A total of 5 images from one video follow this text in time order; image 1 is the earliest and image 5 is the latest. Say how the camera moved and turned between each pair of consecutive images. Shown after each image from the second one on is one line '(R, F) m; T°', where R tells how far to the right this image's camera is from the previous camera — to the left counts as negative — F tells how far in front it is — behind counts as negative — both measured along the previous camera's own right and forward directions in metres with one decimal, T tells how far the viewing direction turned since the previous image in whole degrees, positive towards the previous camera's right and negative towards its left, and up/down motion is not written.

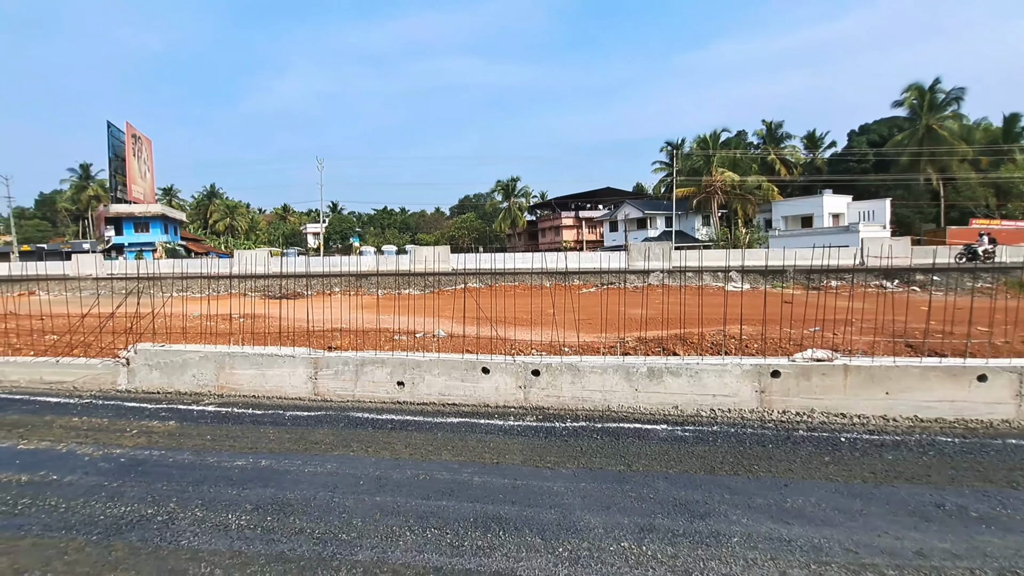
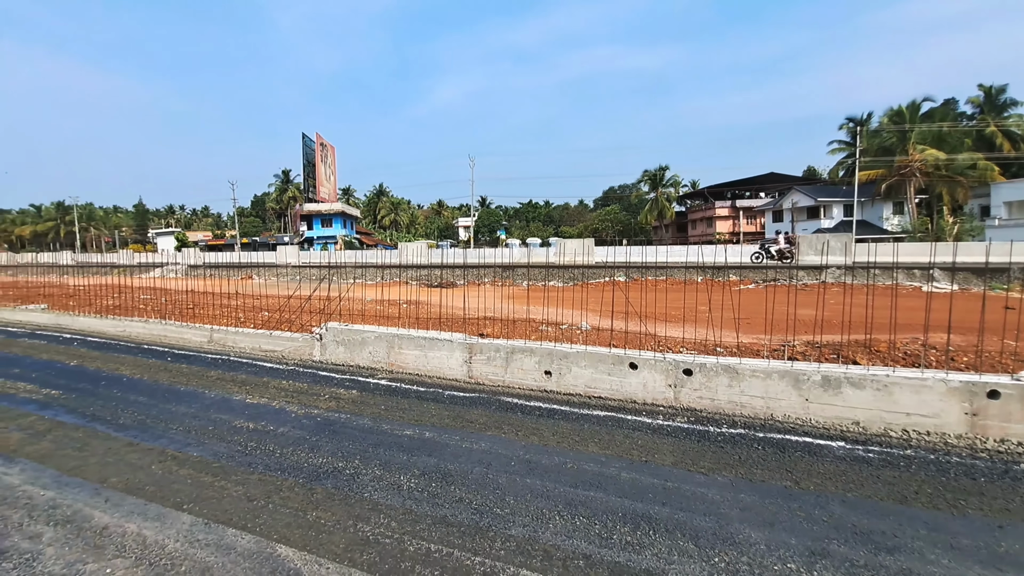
(-0.1, 0.0) m; -16°
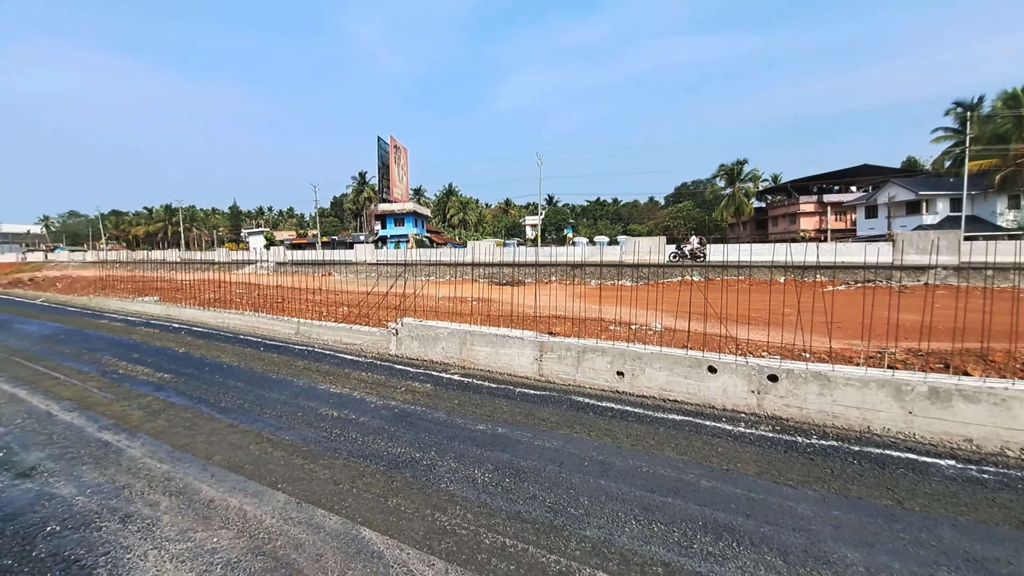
(-0.1, 0.0) m; -8°
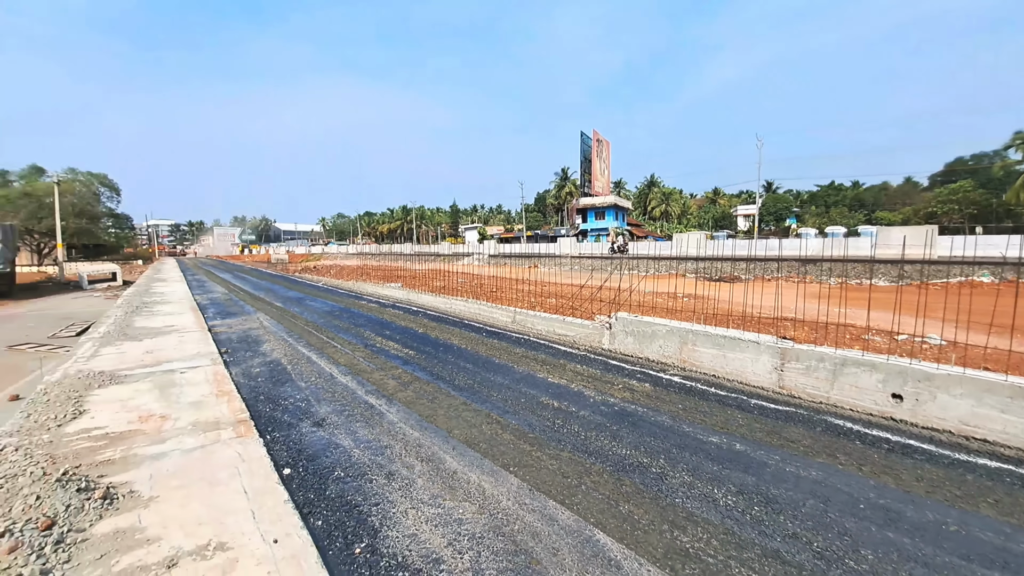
(-0.3, +0.2) m; -22°
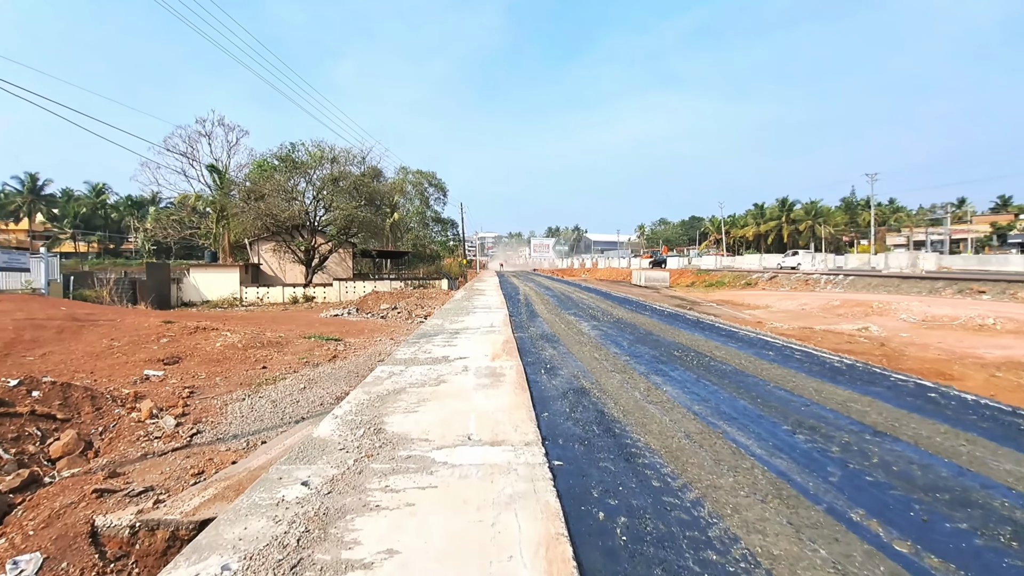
(-0.8, +2.3) m; -13°
